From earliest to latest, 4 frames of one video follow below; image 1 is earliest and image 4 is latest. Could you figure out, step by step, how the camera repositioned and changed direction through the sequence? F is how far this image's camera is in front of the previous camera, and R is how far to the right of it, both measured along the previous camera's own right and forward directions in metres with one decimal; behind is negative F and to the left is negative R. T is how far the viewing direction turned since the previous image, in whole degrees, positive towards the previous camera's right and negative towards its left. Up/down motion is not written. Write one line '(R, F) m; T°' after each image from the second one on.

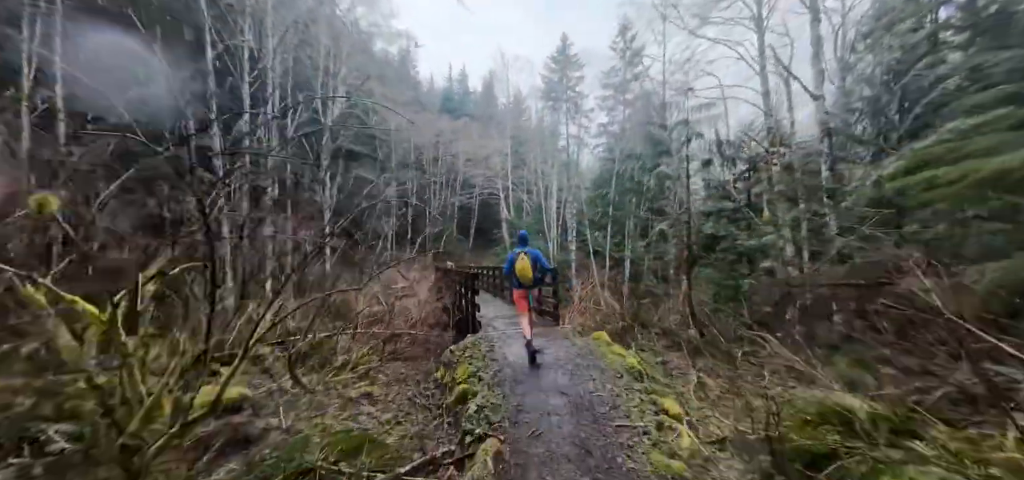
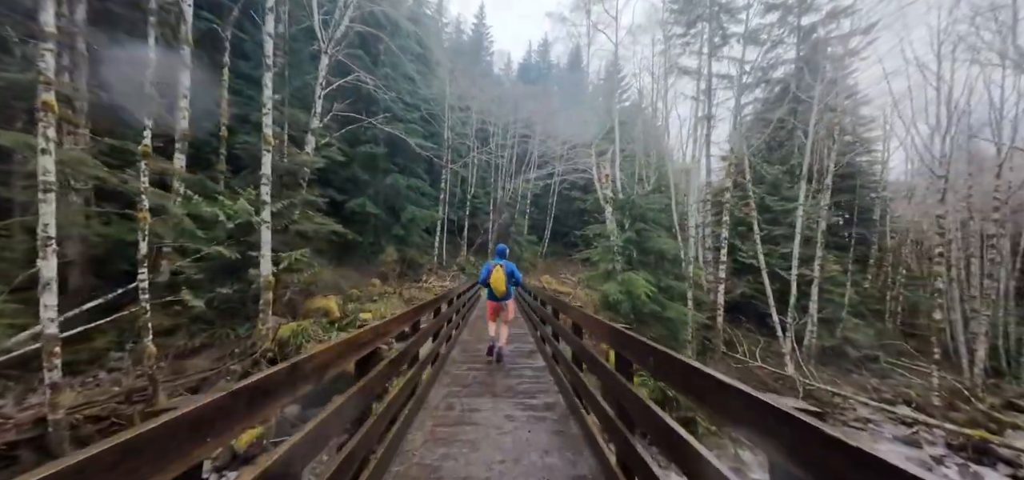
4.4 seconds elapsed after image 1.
(-0.8, +7.6) m; -11°
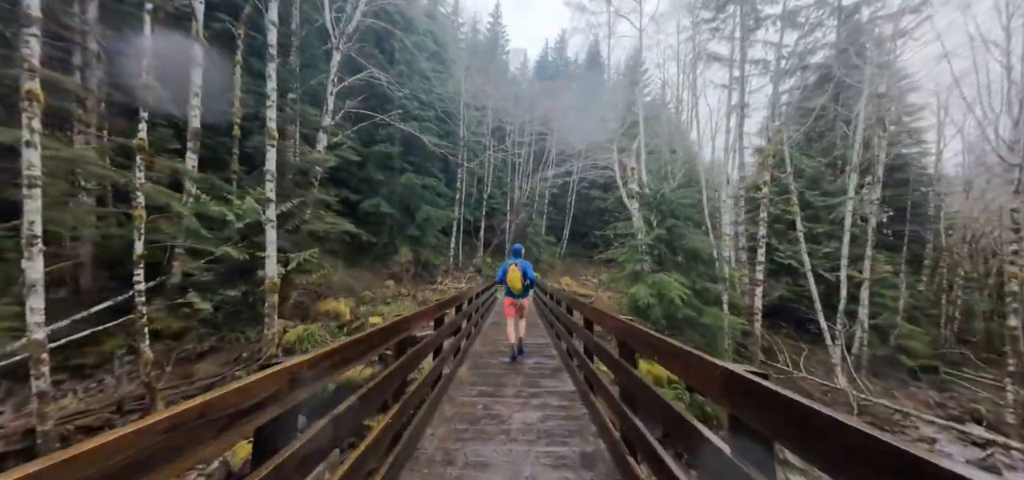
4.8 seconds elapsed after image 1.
(0.0, +0.5) m; -3°
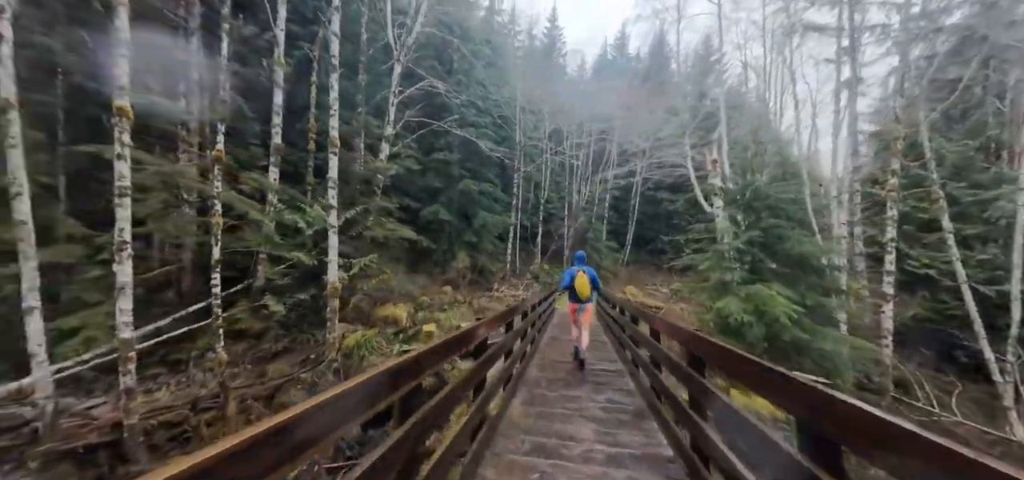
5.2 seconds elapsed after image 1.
(0.0, +0.4) m; -9°
